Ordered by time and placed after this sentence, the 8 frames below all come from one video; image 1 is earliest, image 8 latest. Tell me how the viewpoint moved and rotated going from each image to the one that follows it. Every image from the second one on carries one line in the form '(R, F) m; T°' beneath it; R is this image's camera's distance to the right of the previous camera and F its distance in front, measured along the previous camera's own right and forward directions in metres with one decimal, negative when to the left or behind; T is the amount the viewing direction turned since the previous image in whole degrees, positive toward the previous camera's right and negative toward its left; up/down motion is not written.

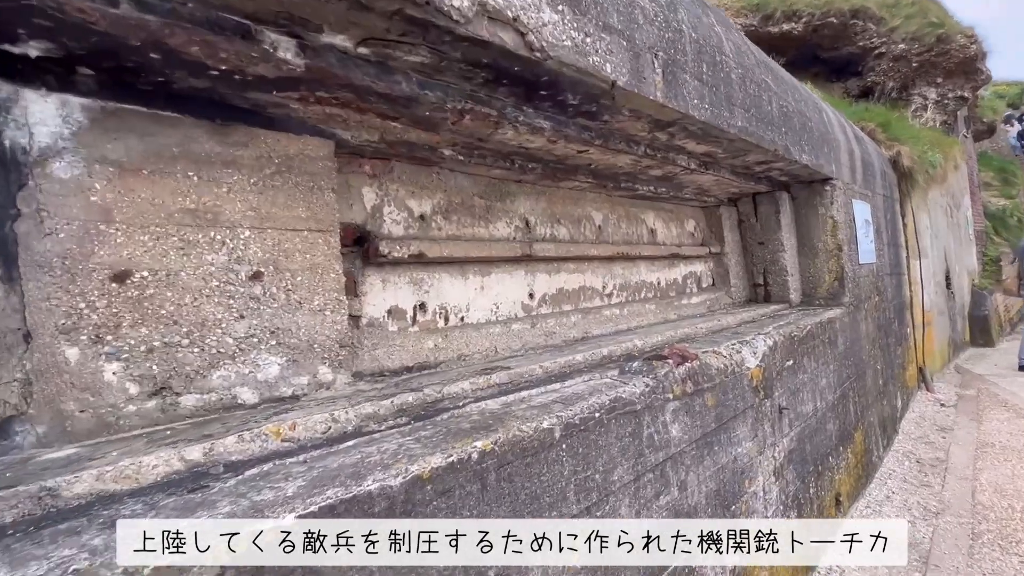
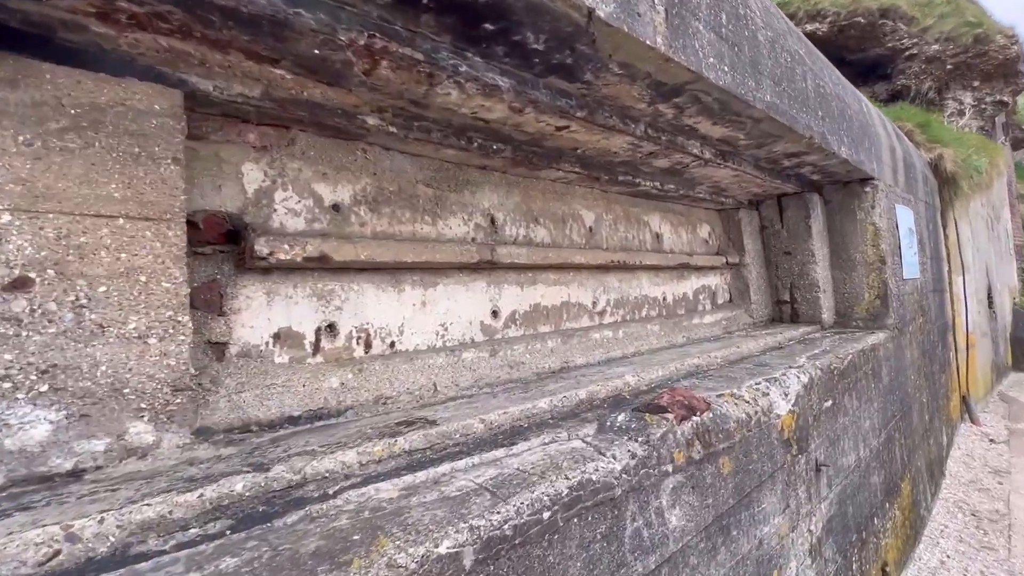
(+0.3, +0.7) m; -2°
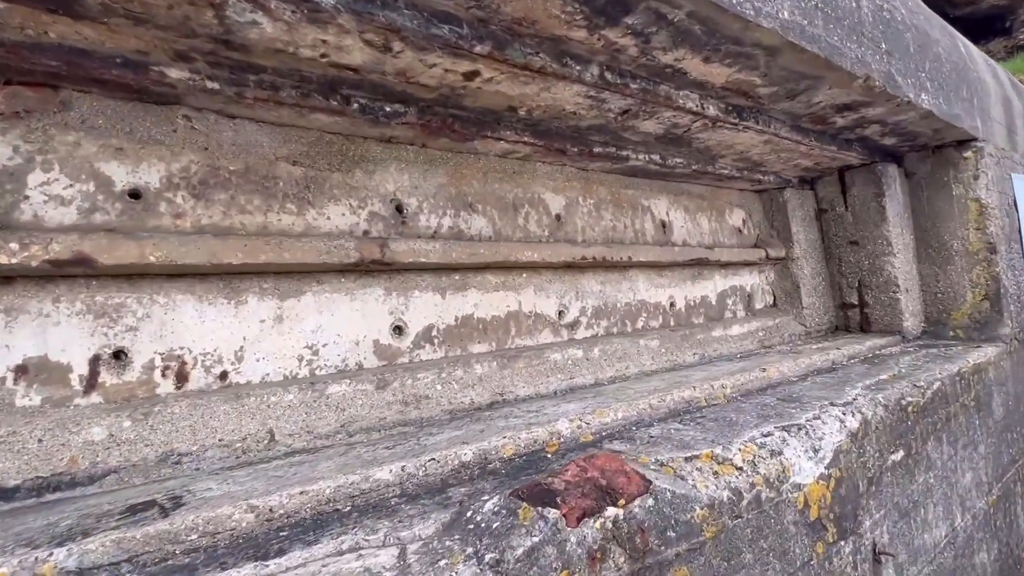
(+0.6, +0.7) m; -8°
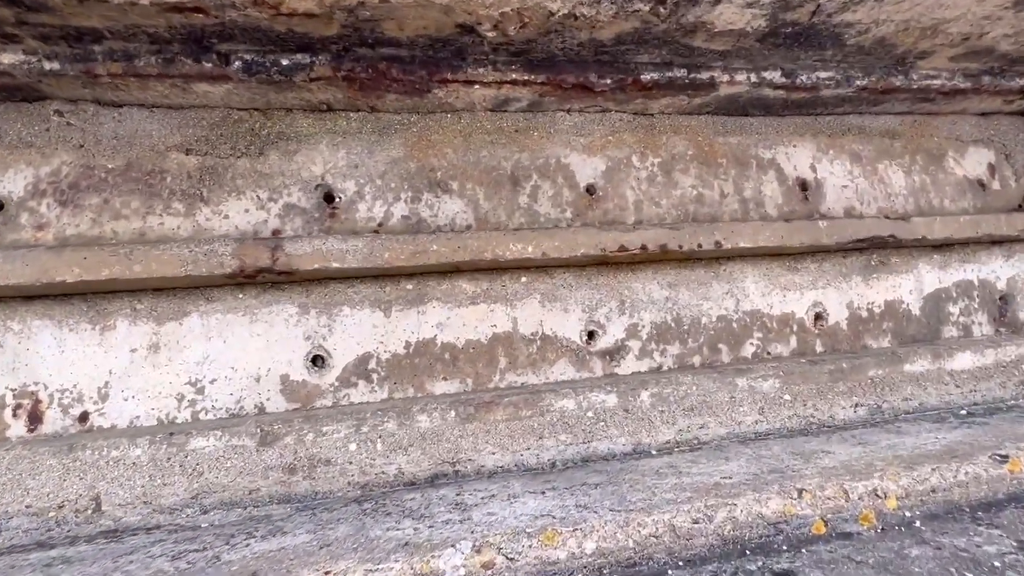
(+0.6, +0.9) m; -23°
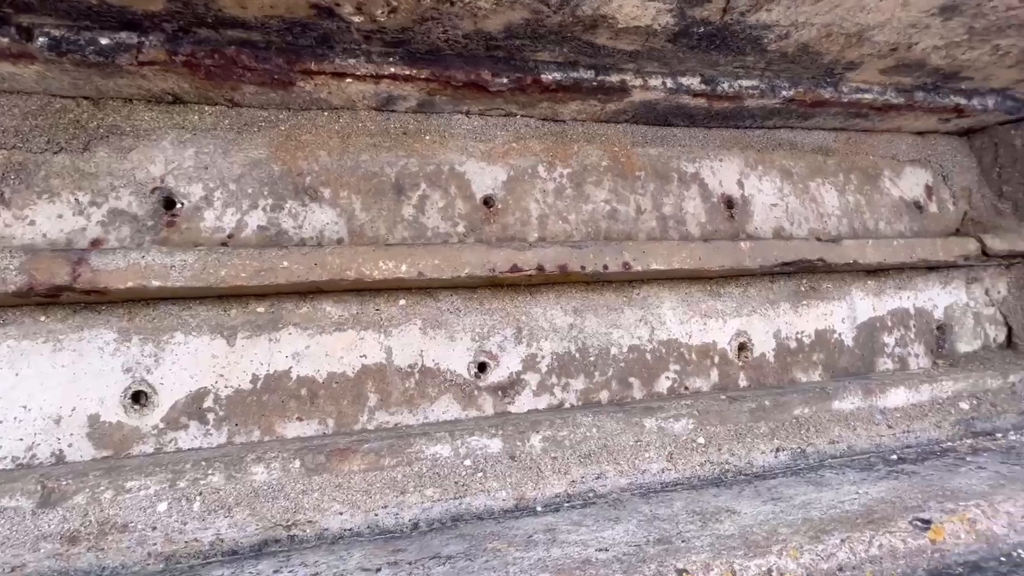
(+0.3, +0.2) m; +2°
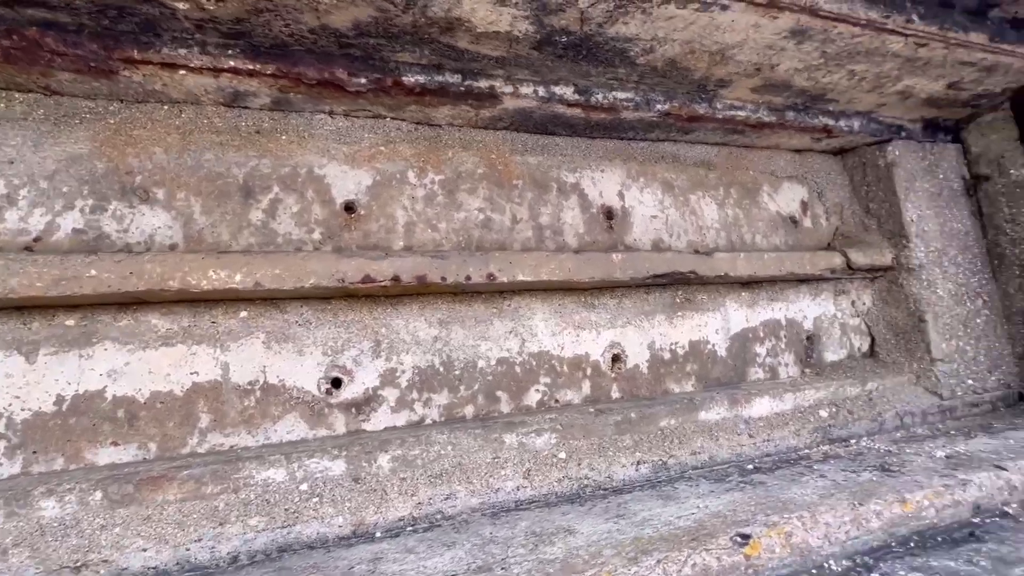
(+0.3, 0.0) m; +5°
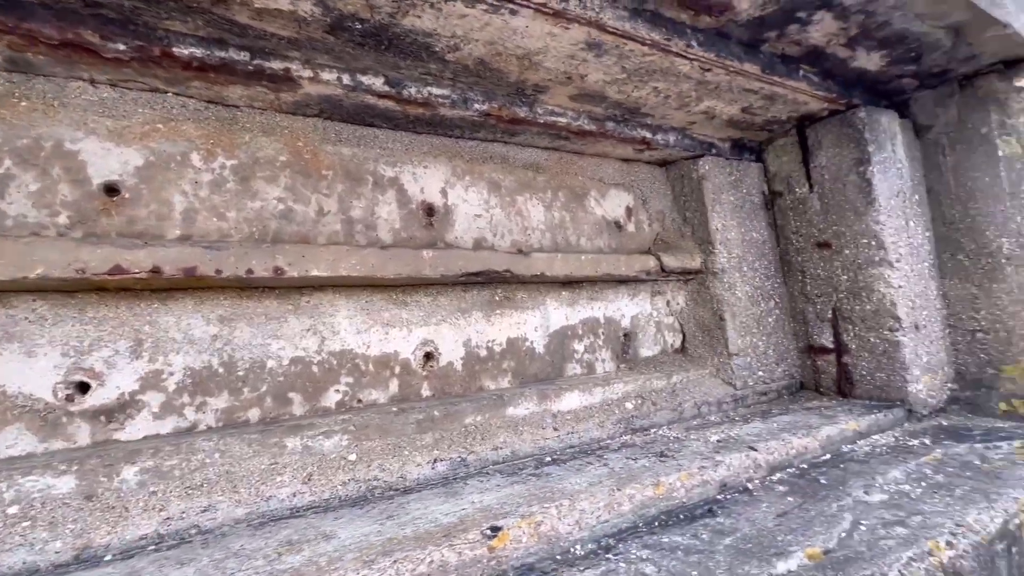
(+0.3, 0.0) m; +10°
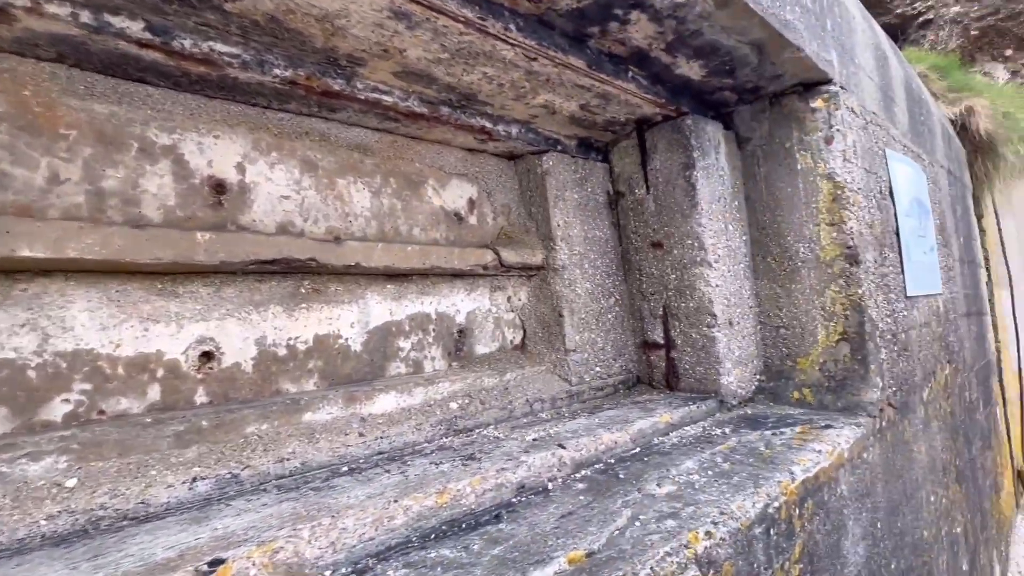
(+0.3, +0.1) m; +11°
